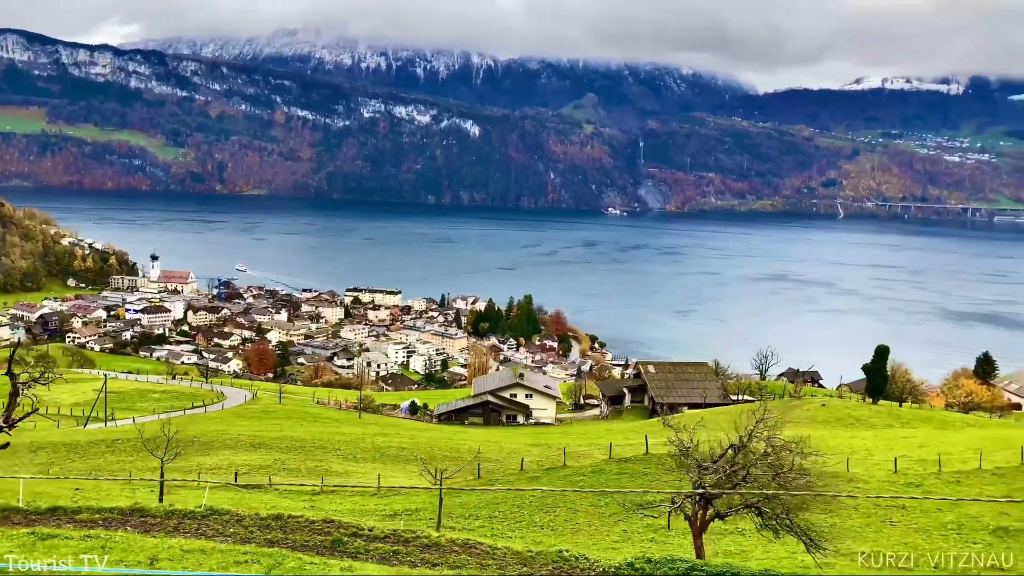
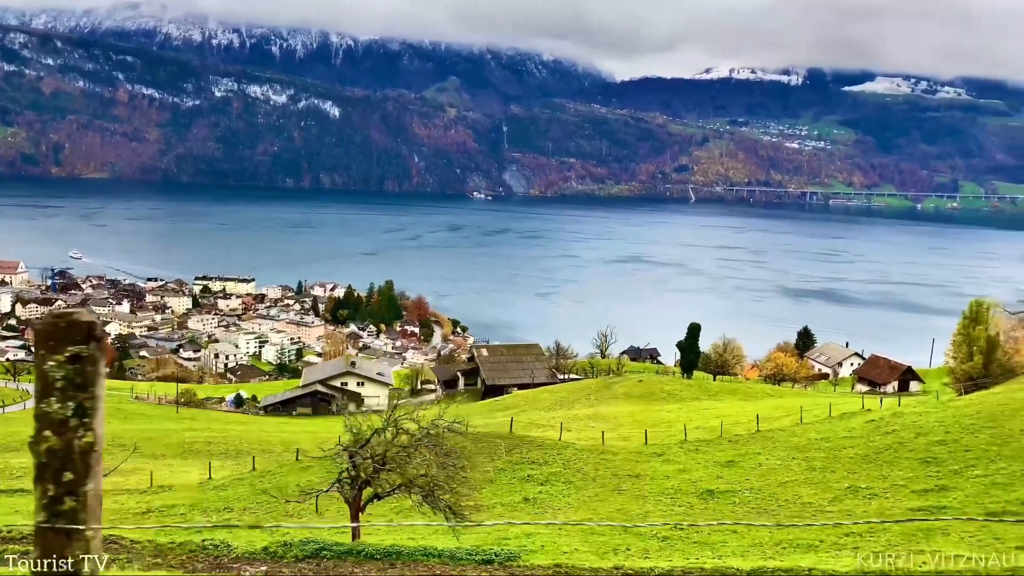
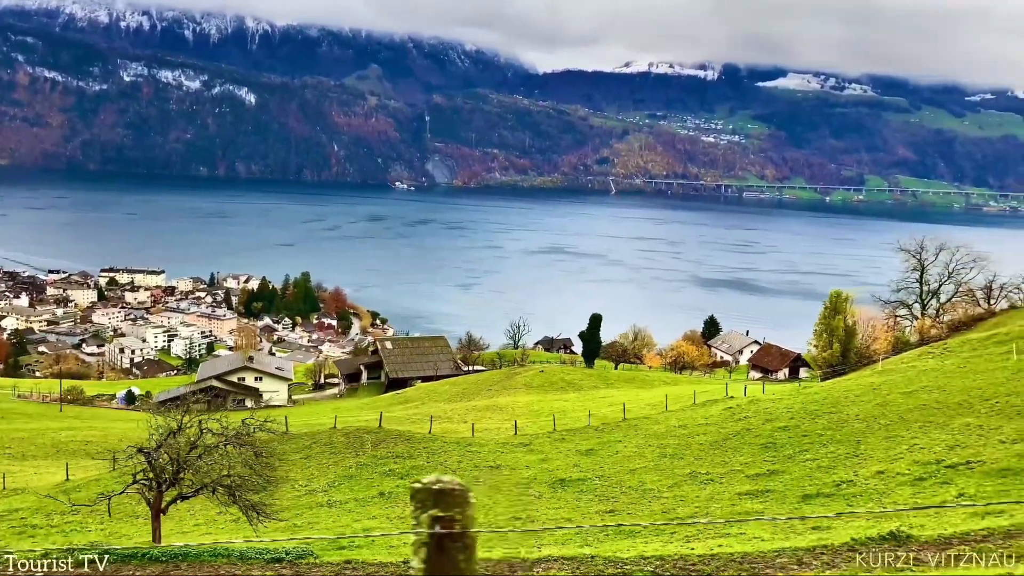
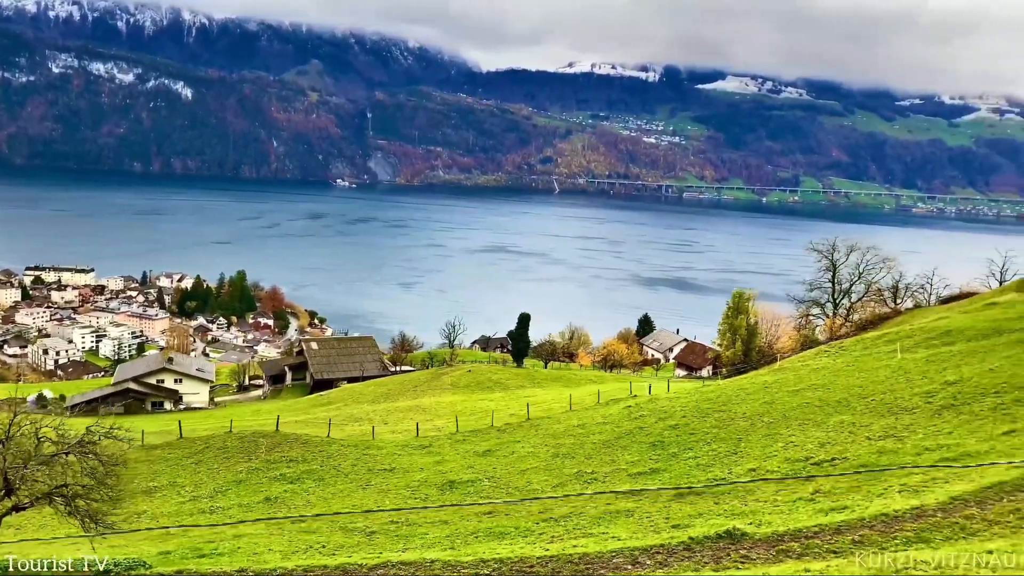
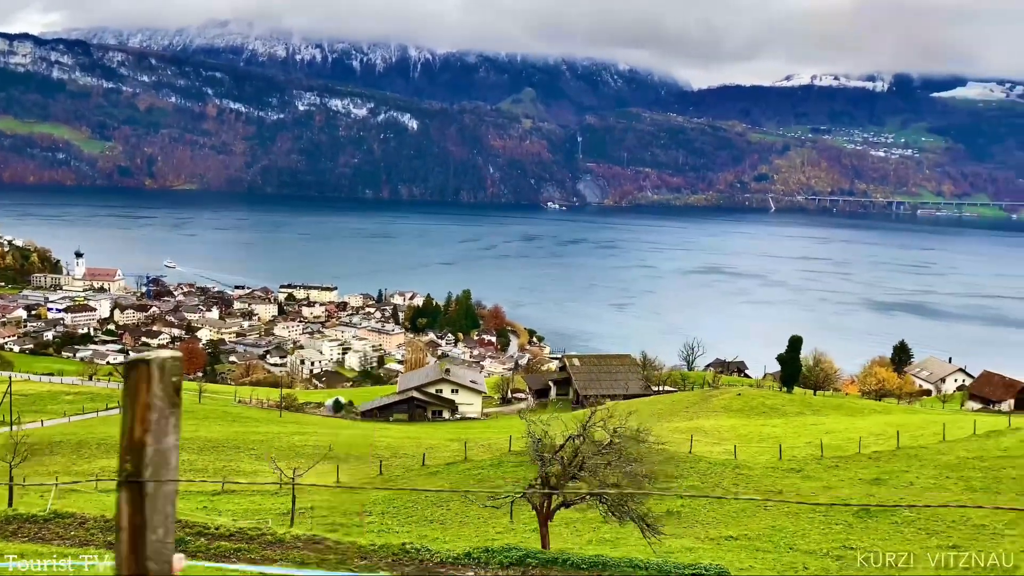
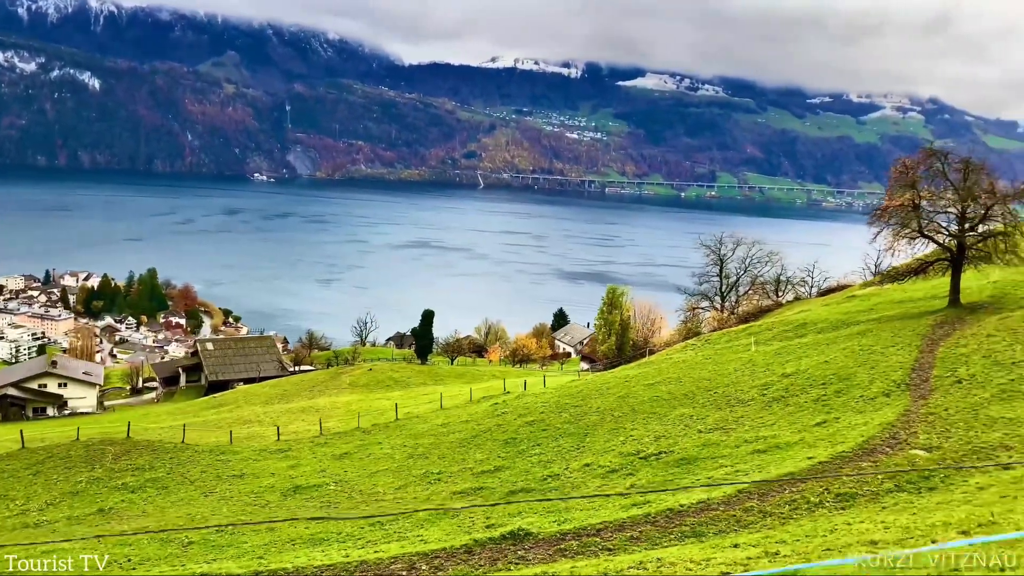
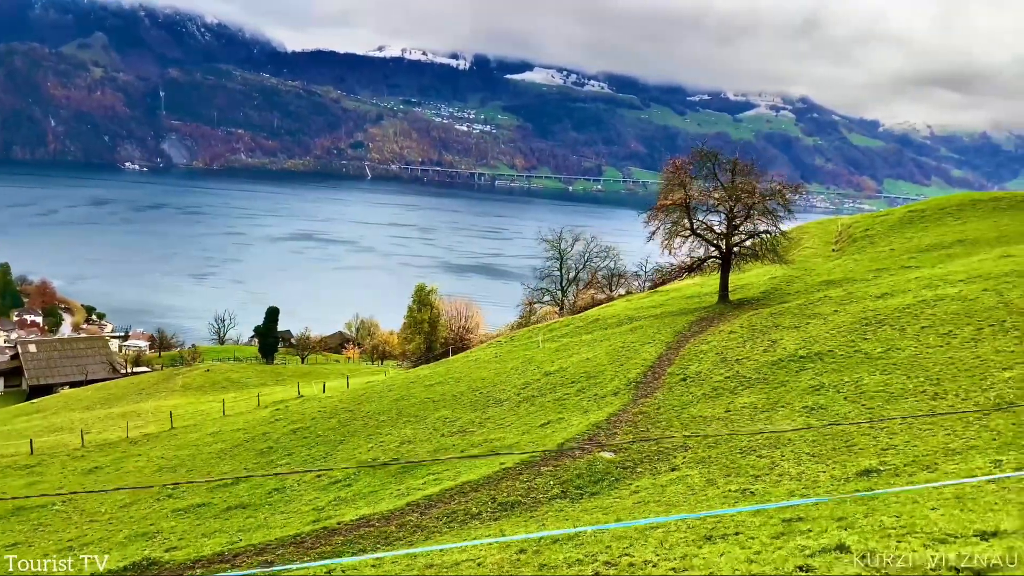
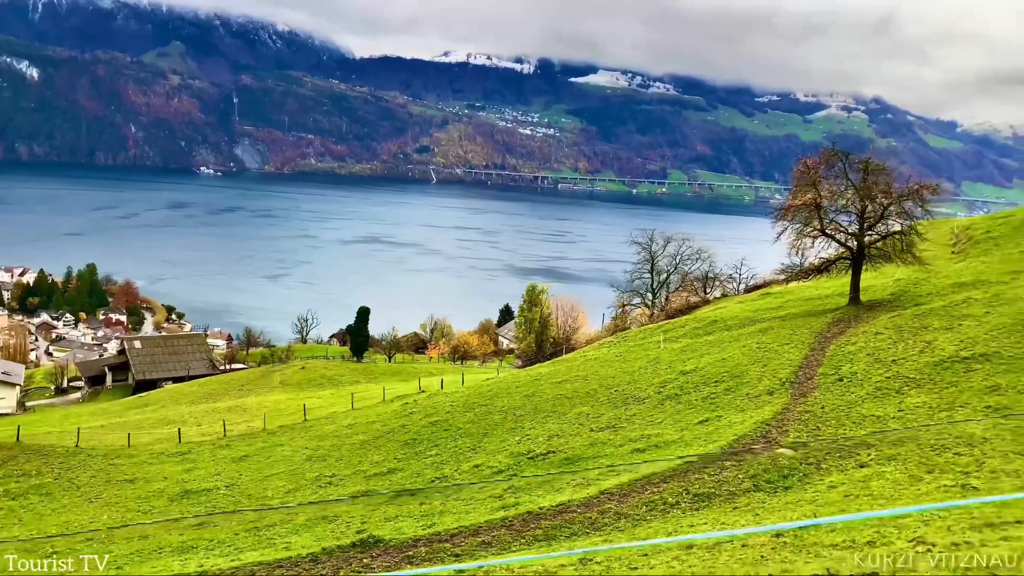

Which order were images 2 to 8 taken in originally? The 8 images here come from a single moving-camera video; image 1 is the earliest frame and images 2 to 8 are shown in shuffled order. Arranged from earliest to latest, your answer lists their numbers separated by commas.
5, 2, 3, 4, 6, 8, 7
